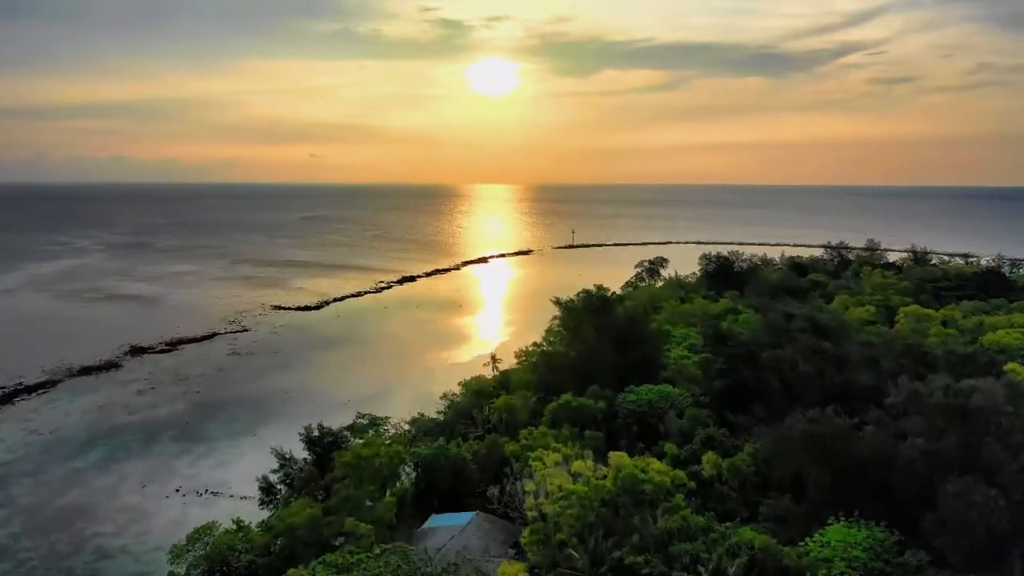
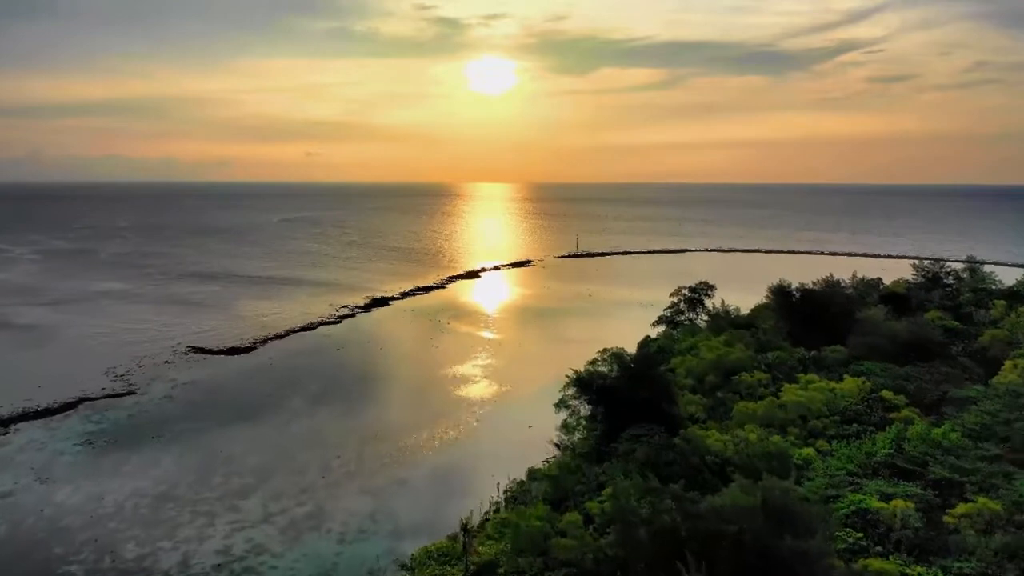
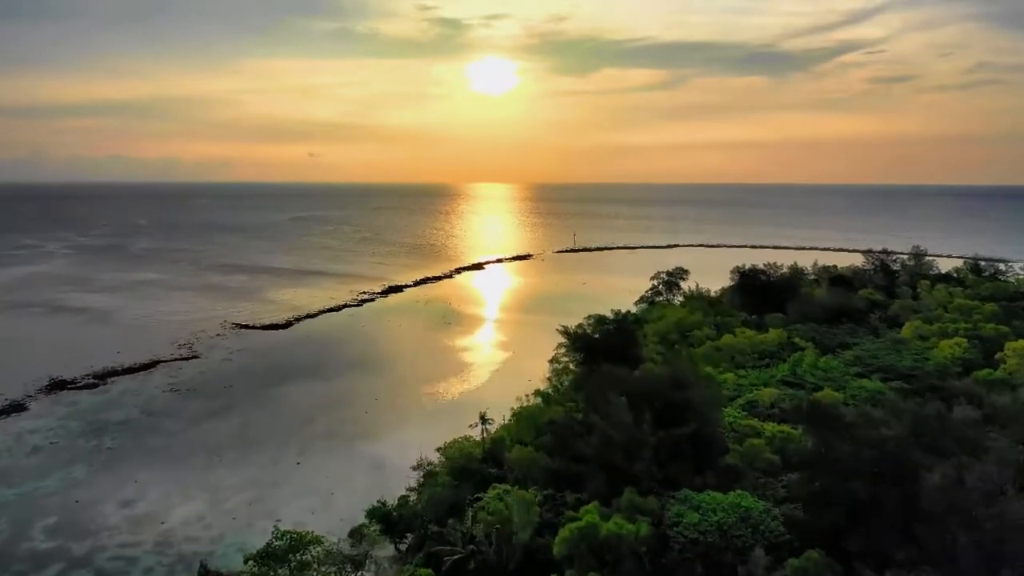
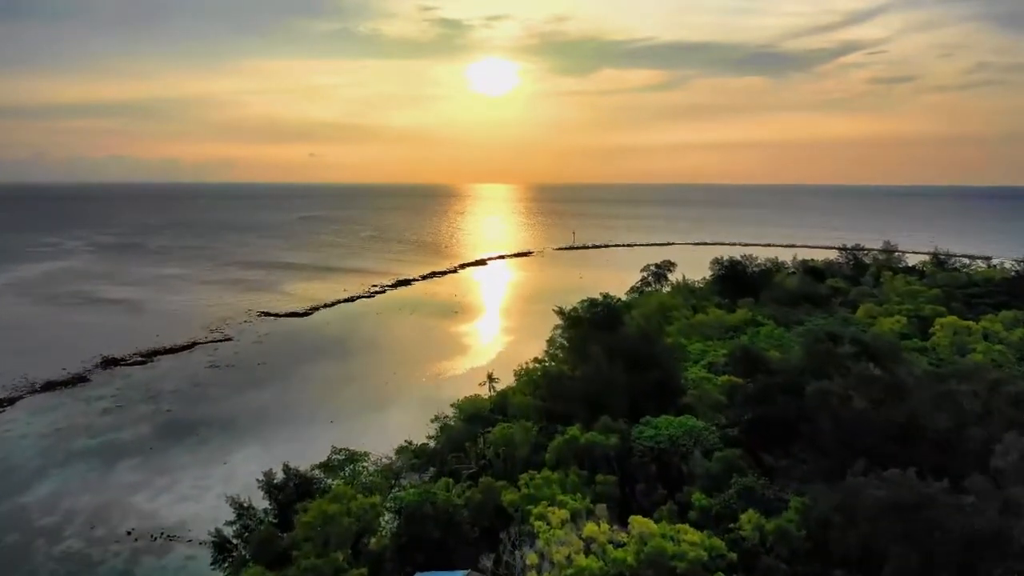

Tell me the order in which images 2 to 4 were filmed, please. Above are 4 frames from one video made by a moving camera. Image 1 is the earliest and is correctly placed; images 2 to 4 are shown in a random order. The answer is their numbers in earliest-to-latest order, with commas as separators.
4, 3, 2
